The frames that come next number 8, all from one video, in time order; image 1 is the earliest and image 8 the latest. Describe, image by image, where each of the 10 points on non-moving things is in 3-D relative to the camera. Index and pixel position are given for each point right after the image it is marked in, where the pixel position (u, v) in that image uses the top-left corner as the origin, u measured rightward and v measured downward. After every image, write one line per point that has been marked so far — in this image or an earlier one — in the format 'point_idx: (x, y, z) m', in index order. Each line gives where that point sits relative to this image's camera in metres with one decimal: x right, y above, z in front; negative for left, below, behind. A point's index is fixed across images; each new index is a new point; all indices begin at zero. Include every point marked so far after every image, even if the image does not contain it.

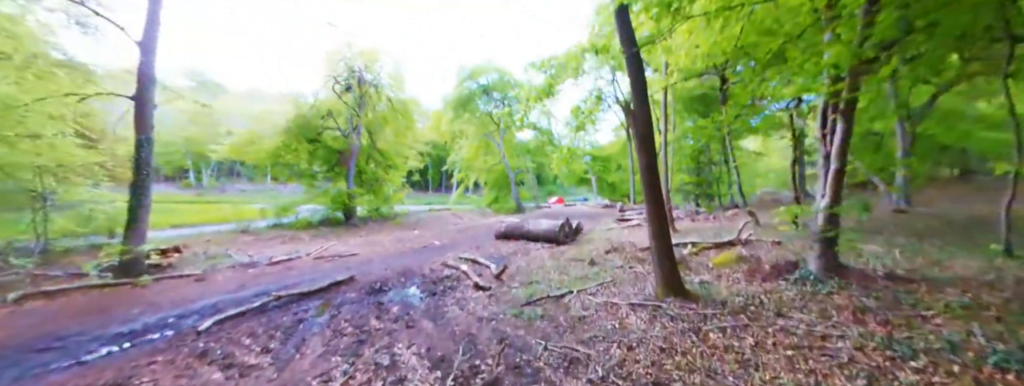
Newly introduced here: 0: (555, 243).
0: (+1.2, -1.4, +10.0) m
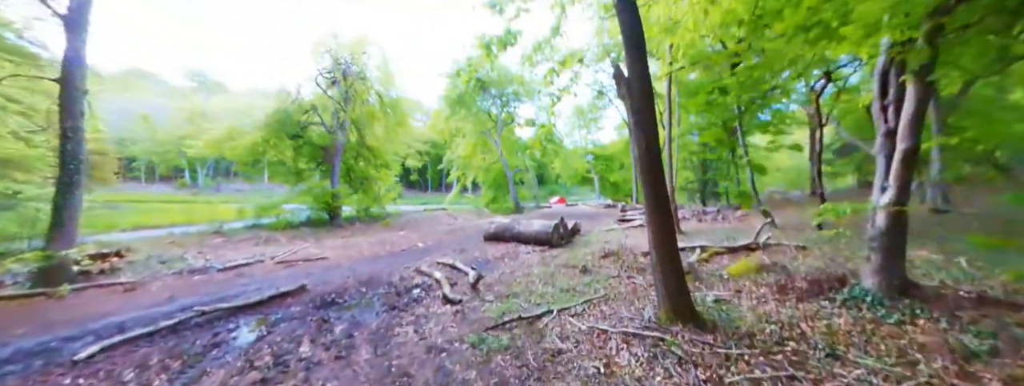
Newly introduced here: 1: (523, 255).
0: (+0.9, -1.3, +9.1) m
1: (+0.3, -1.4, +8.1) m
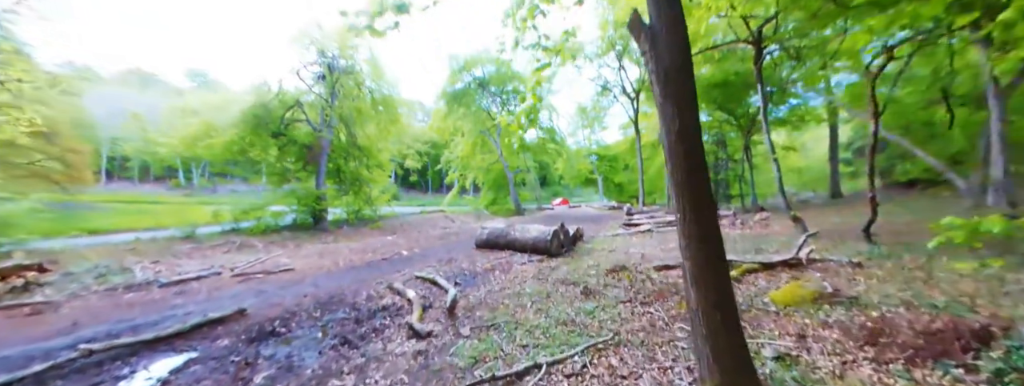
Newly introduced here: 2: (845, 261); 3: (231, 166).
0: (+0.8, -1.4, +8.1) m
1: (+0.1, -1.5, +7.1) m
2: (+4.4, -0.9, +4.7) m
3: (-10.1, +0.9, +12.8) m
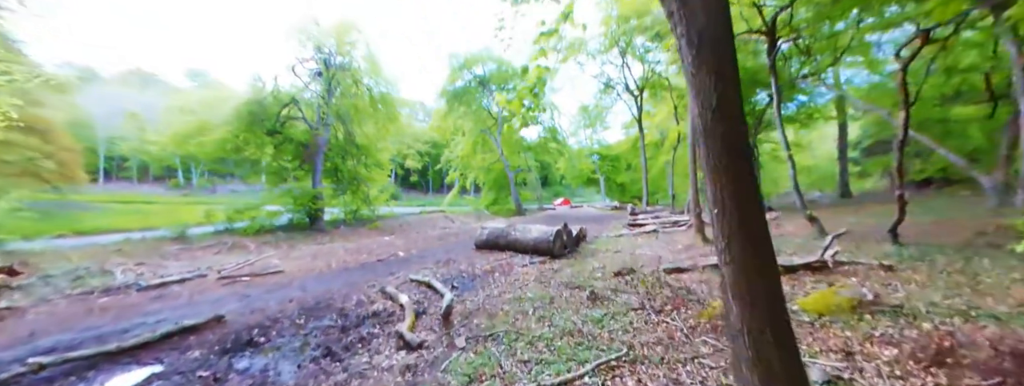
0: (+0.8, -1.4, +7.7) m
1: (+0.1, -1.4, +6.7) m
2: (+4.4, -0.9, +4.3) m
3: (-10.1, +0.9, +12.5) m
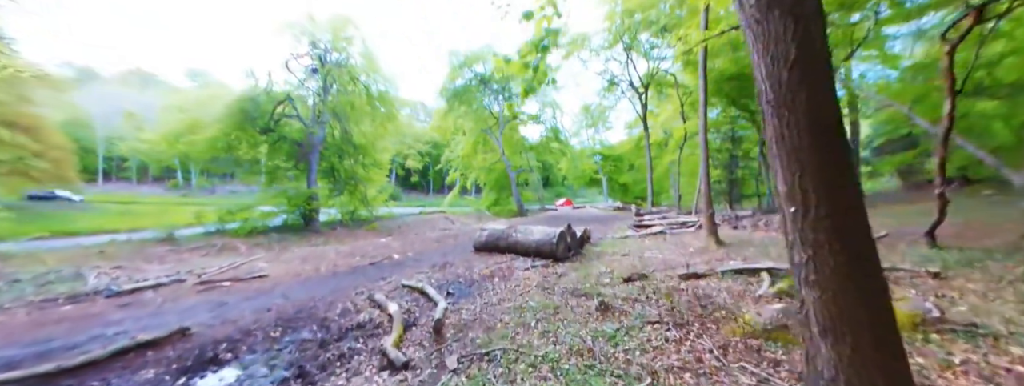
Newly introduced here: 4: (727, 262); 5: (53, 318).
0: (+0.8, -1.4, +7.2) m
1: (+0.1, -1.4, +6.3) m
2: (+4.4, -0.8, +3.8) m
3: (-10.1, +0.9, +12.1) m
4: (+3.4, -1.1, +5.6) m
5: (-5.5, -1.5, +4.2) m
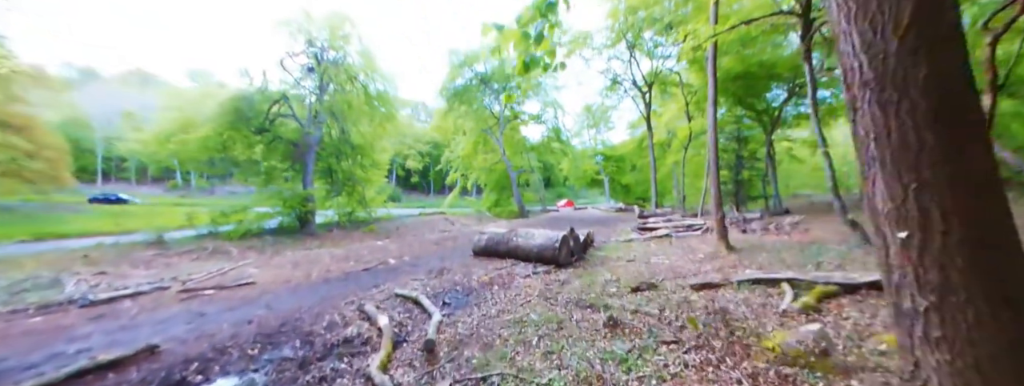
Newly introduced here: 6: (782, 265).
0: (+0.8, -1.4, +6.9) m
1: (+0.1, -1.5, +5.9) m
2: (+4.4, -0.9, +3.5) m
3: (-10.1, +0.9, +11.8) m
4: (+3.4, -1.1, +5.2) m
5: (-5.5, -1.5, +3.9) m
6: (+4.1, -1.1, +5.3) m
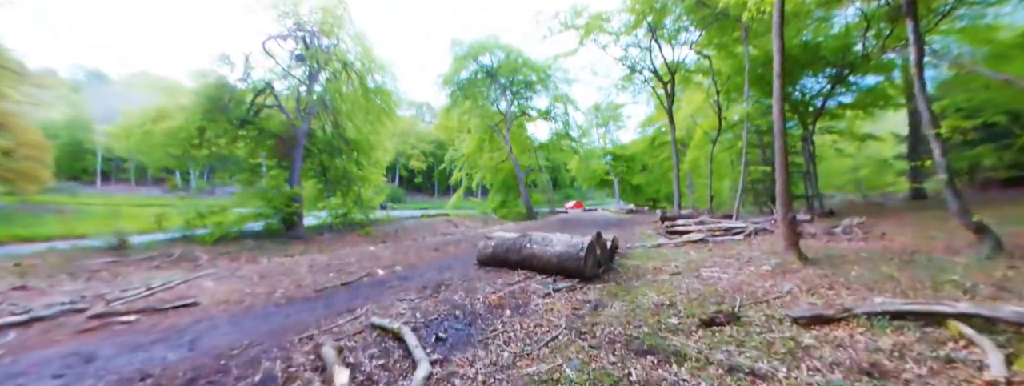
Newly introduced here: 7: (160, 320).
0: (+1.0, -1.3, +5.5) m
1: (+0.3, -1.4, +4.6) m
2: (+4.5, -0.8, +2.0) m
3: (-9.8, +0.9, +10.6) m
4: (+3.6, -1.1, +3.8) m
5: (-5.3, -1.5, +2.6) m
6: (+4.3, -1.0, +3.9) m
7: (-4.1, -1.5, +4.2) m
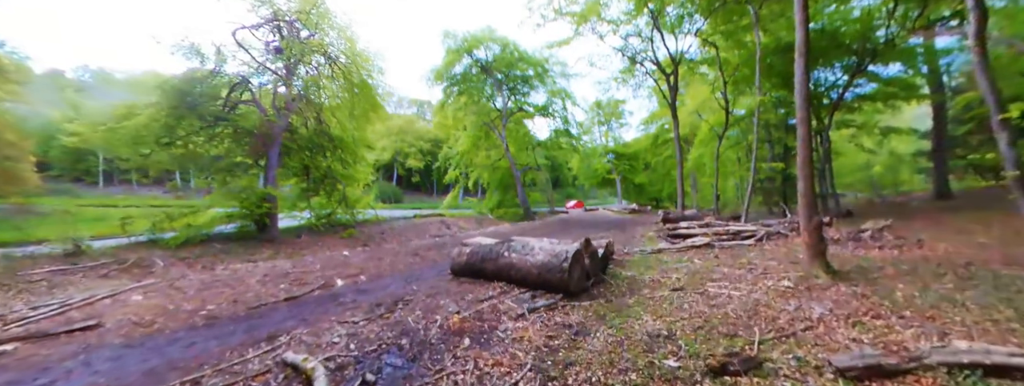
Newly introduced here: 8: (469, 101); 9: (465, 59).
0: (+0.6, -1.3, +4.7) m
1: (-0.1, -1.4, +3.7) m
2: (+4.1, -0.8, +1.1) m
3: (-10.1, +0.9, +9.8) m
4: (+3.2, -1.1, +2.9) m
5: (-5.7, -1.5, +1.9) m
6: (+3.9, -1.0, +3.0) m
7: (-4.5, -1.5, +3.4) m
8: (-2.5, +5.3, +19.9) m
9: (-2.6, +7.4, +19.8) m
